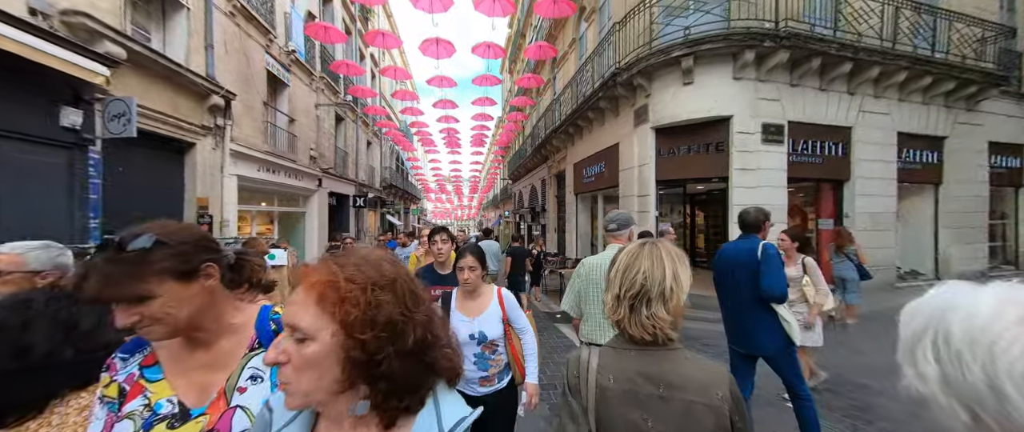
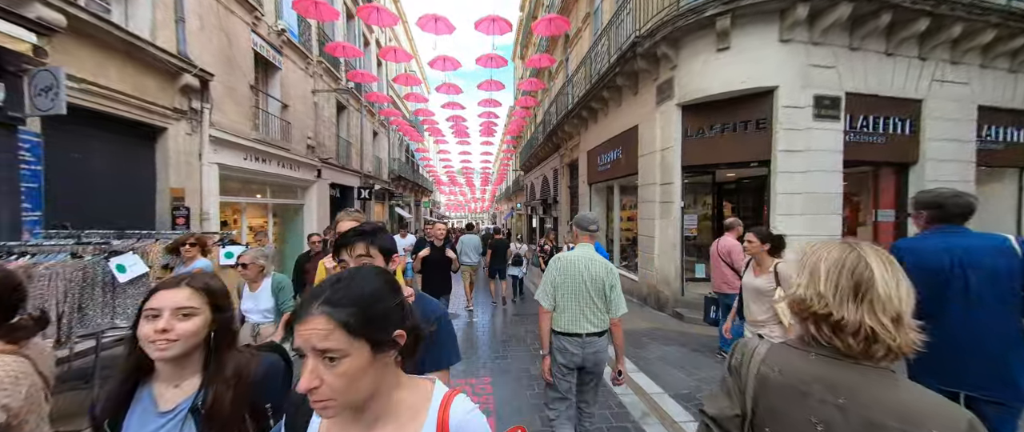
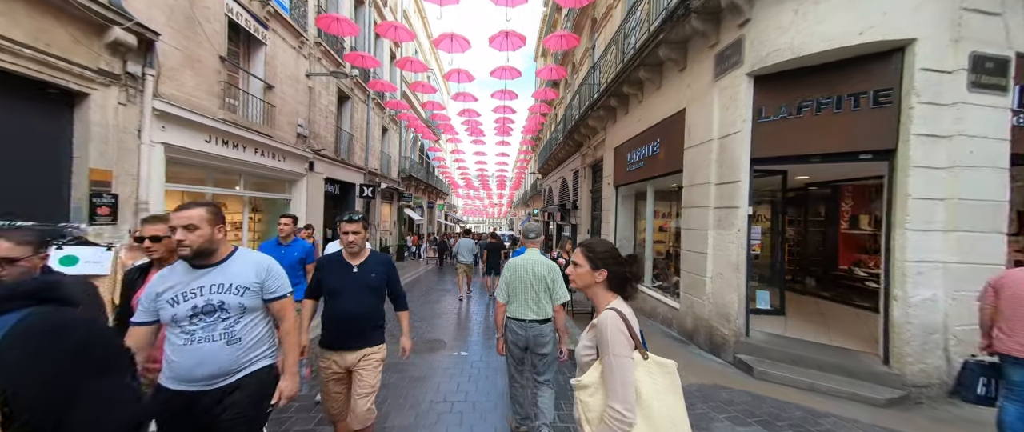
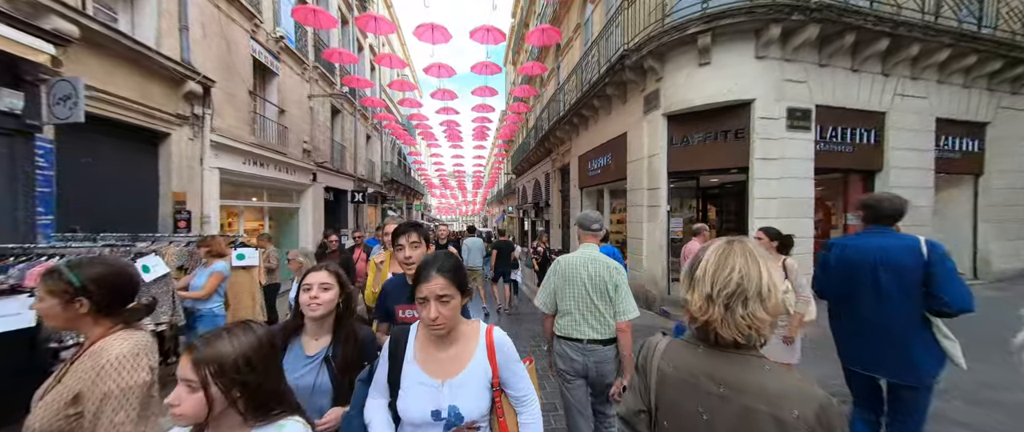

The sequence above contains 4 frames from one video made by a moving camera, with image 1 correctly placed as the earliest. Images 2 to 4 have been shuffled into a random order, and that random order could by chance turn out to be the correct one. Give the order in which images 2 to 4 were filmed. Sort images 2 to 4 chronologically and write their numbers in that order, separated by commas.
4, 2, 3
